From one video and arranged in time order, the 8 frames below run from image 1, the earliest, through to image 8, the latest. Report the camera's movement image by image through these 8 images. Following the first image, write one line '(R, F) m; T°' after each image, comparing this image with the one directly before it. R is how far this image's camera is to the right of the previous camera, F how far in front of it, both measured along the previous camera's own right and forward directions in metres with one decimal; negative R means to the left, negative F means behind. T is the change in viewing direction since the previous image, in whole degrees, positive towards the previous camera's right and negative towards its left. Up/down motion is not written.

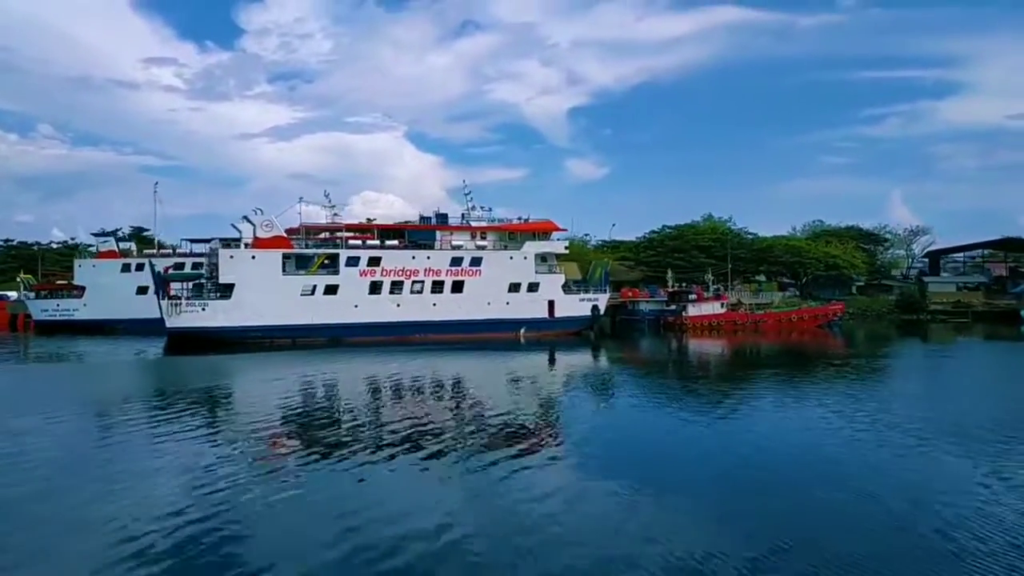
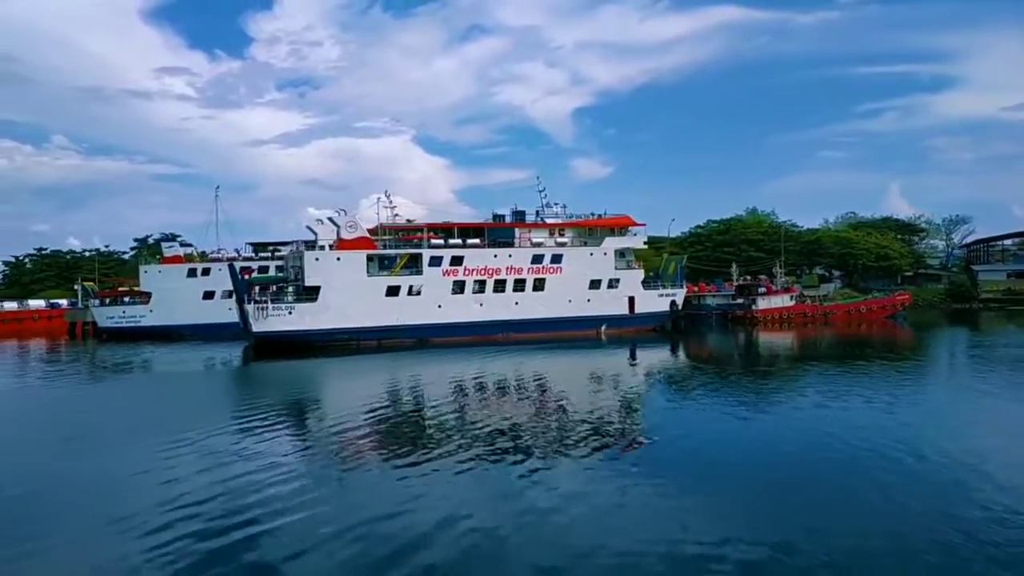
(-2.8, +0.3) m; 0°
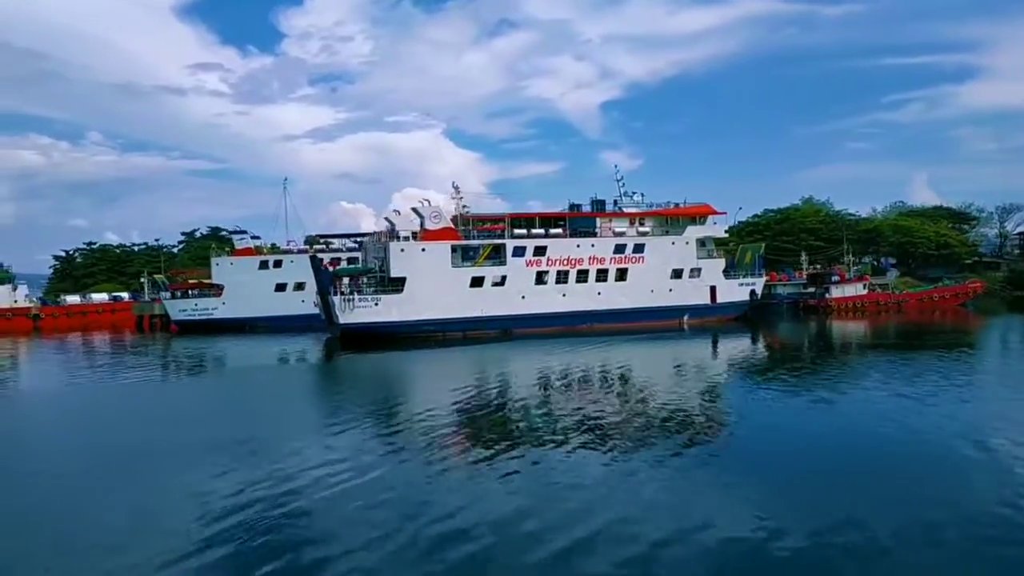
(-2.2, +0.2) m; -1°
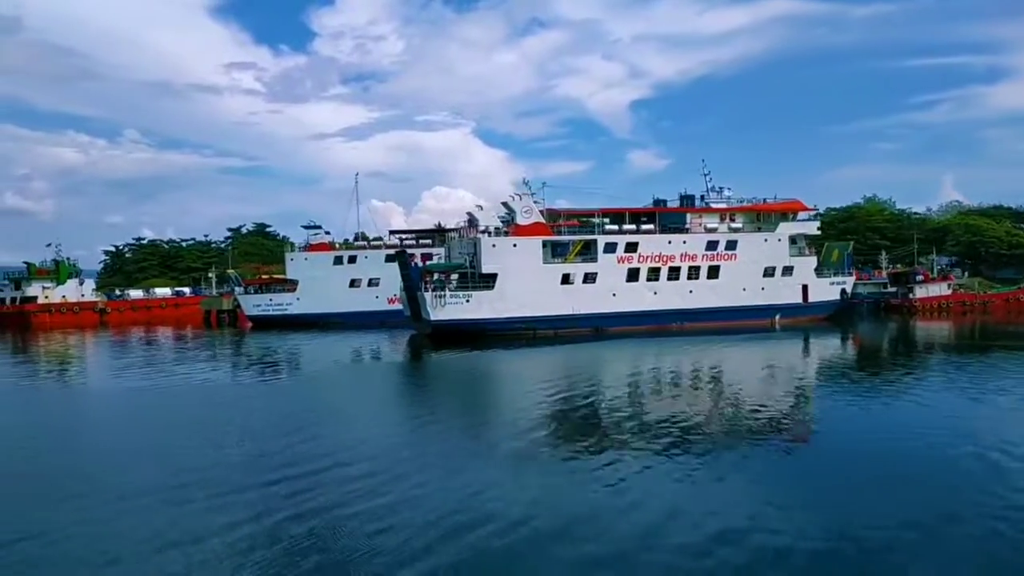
(-2.3, +0.5) m; -1°
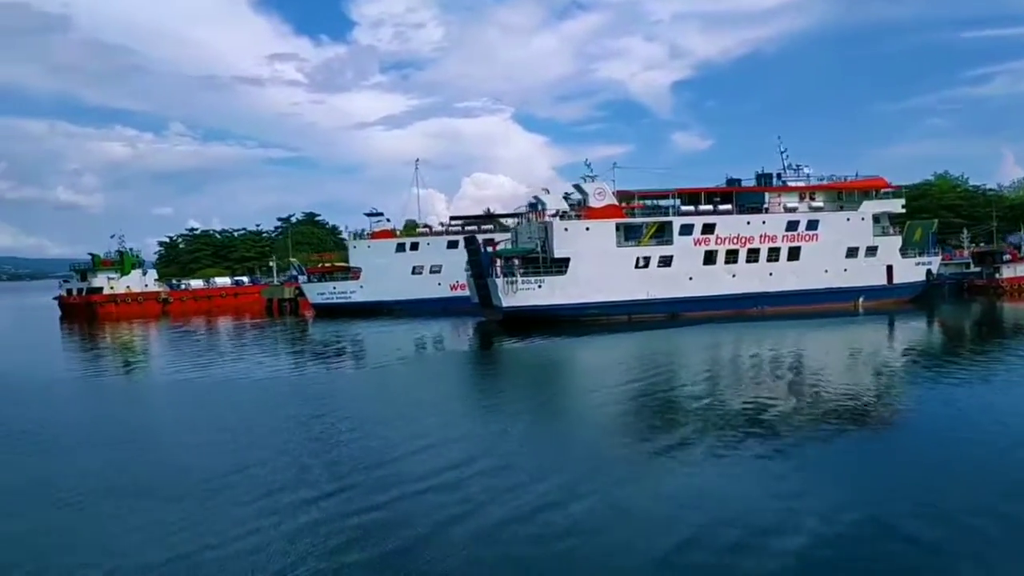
(-1.0, +0.6) m; -3°
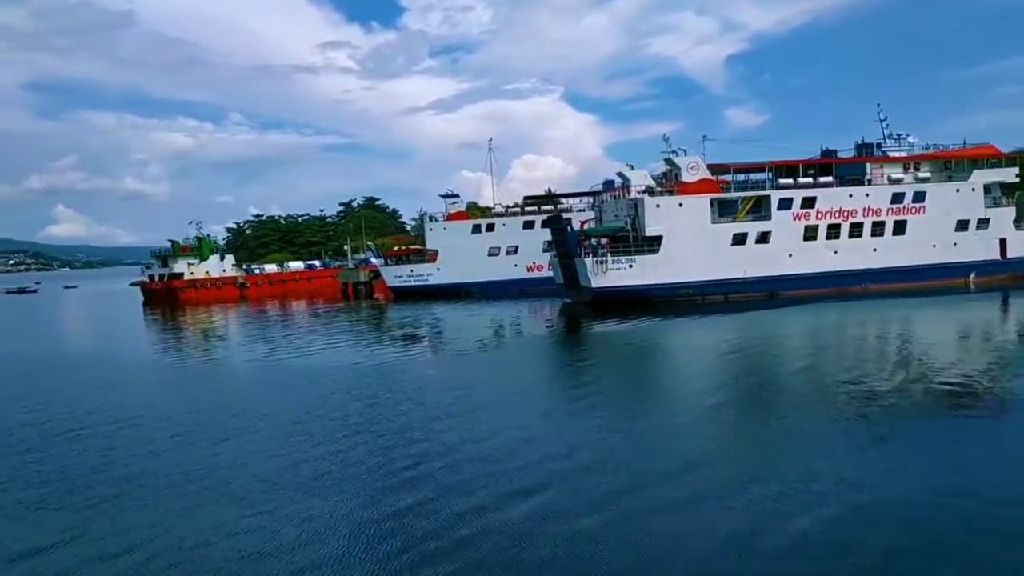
(-1.1, +0.6) m; -4°
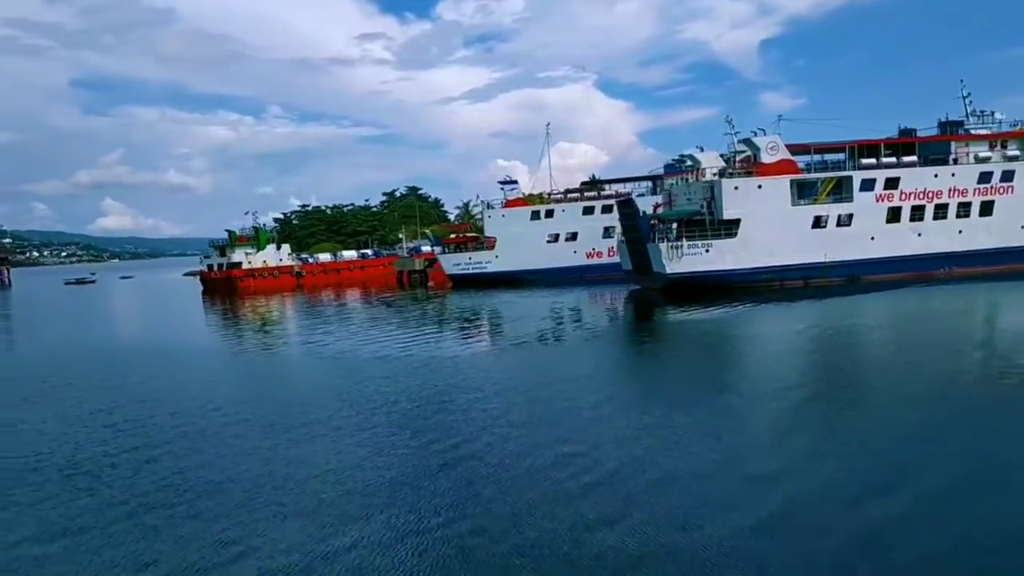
(-1.0, +0.3) m; -3°
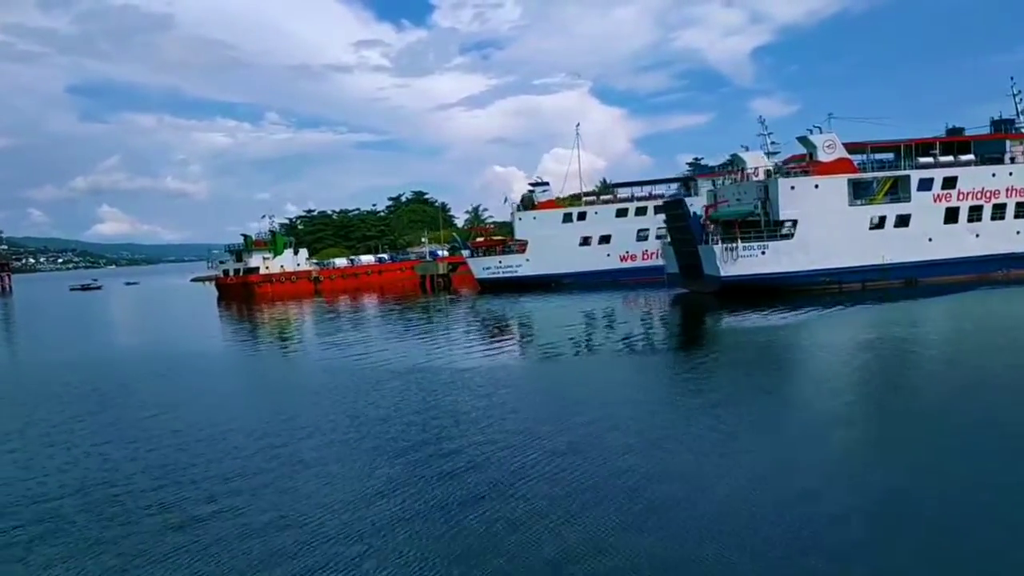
(-1.4, +0.7) m; +1°
